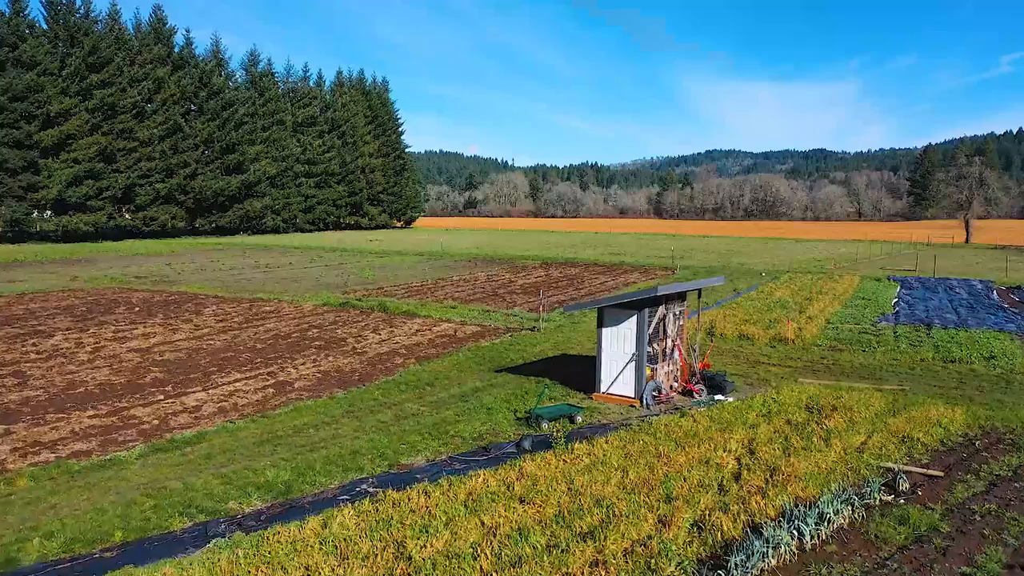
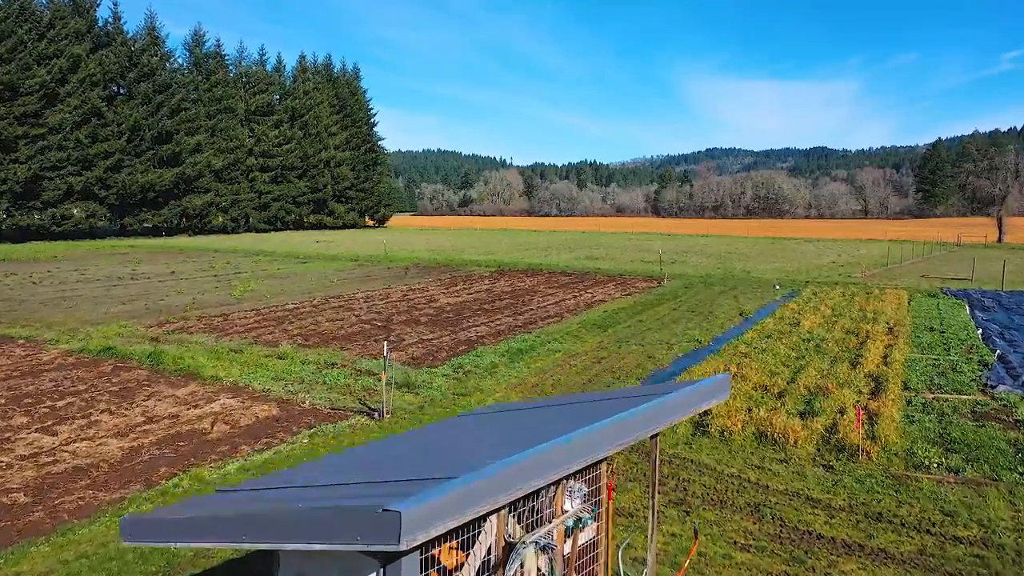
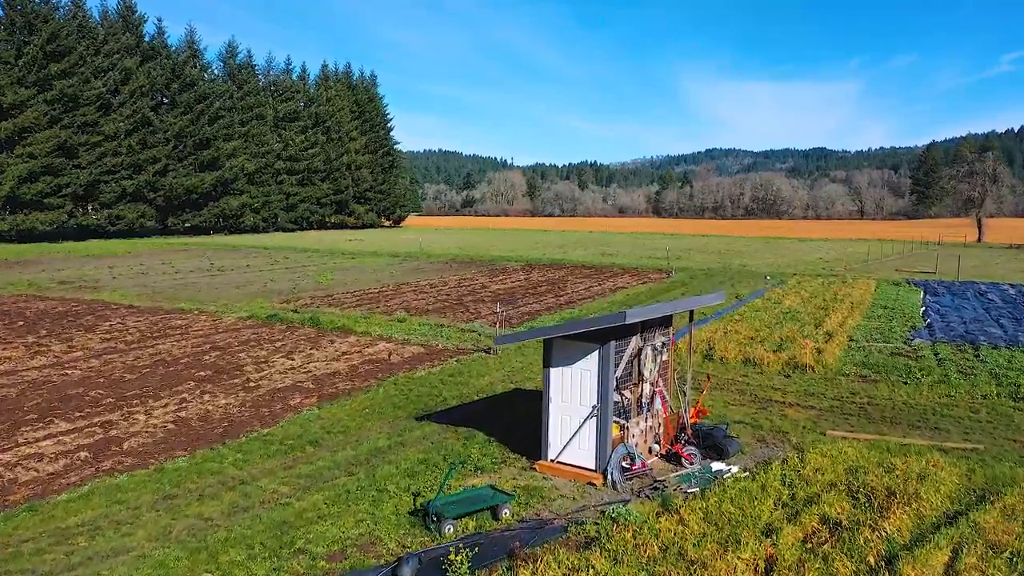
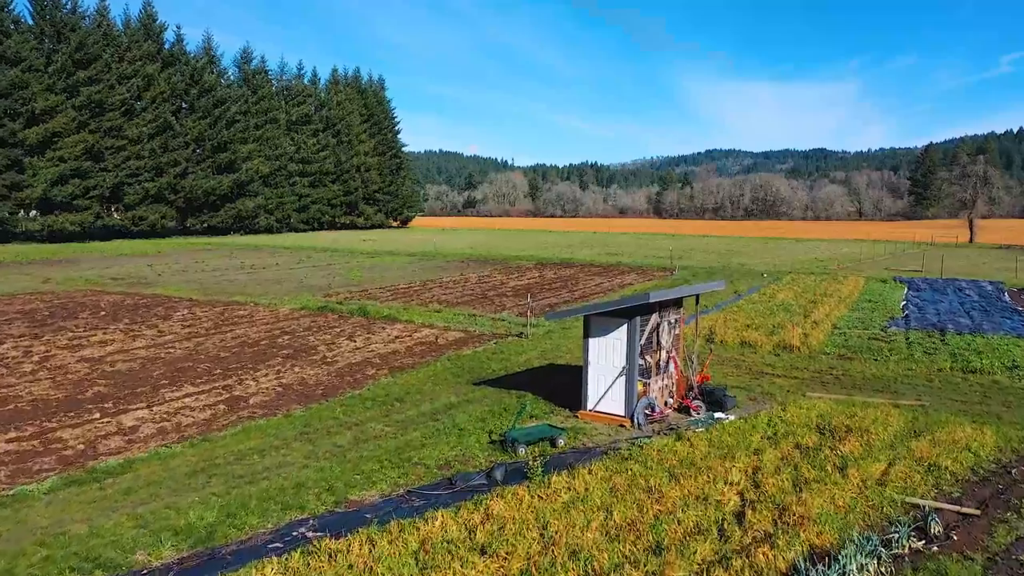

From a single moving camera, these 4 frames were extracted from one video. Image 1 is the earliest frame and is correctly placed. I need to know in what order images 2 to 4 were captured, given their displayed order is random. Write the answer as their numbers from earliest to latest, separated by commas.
4, 3, 2
